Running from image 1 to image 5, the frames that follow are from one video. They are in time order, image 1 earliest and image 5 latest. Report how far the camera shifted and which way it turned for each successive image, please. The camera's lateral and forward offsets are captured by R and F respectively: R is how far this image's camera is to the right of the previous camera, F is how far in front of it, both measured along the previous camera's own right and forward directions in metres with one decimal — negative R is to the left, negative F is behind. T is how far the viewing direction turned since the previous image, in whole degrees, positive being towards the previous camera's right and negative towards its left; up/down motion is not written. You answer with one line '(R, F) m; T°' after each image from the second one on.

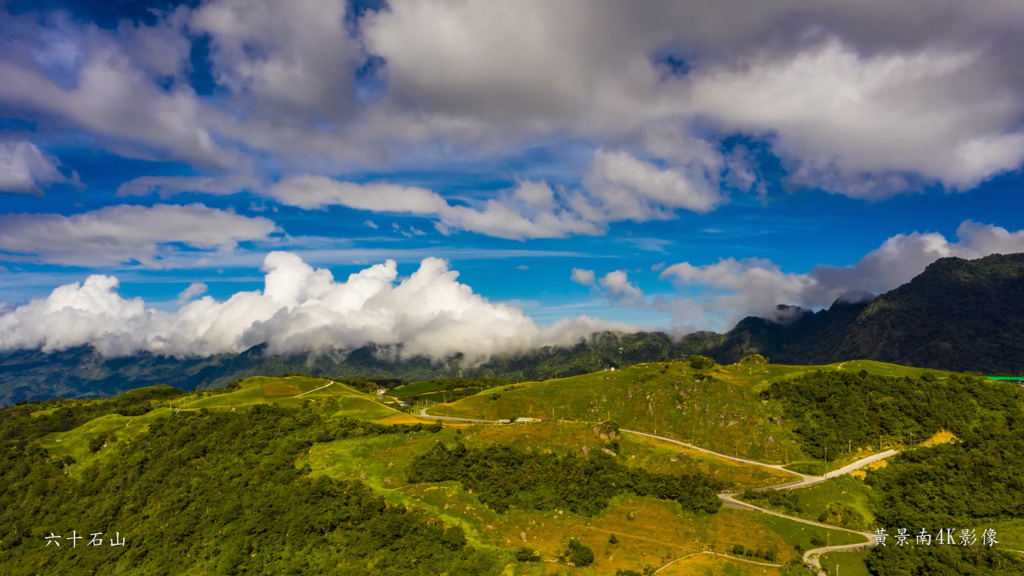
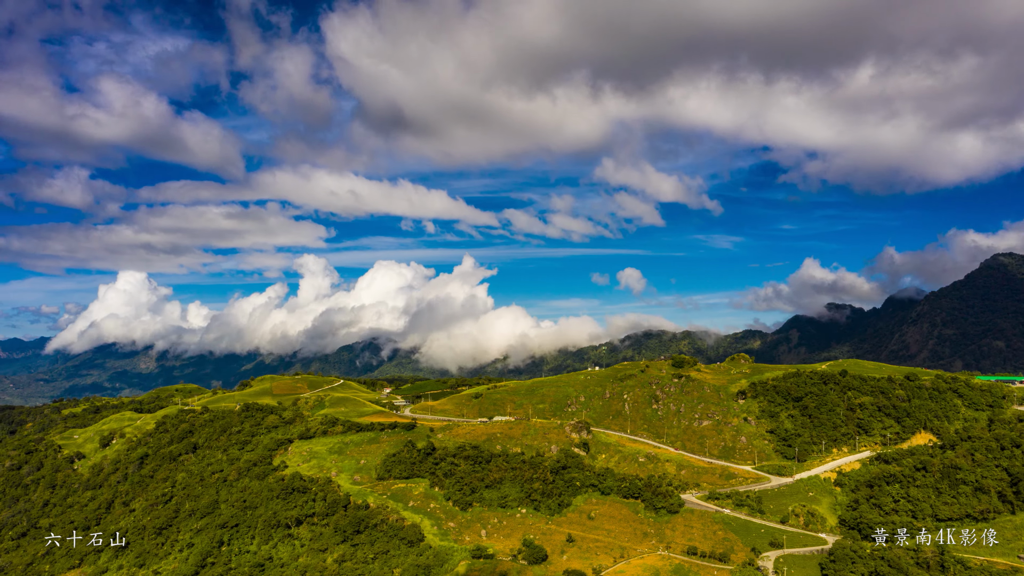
(+16.6, +0.3) m; -2°
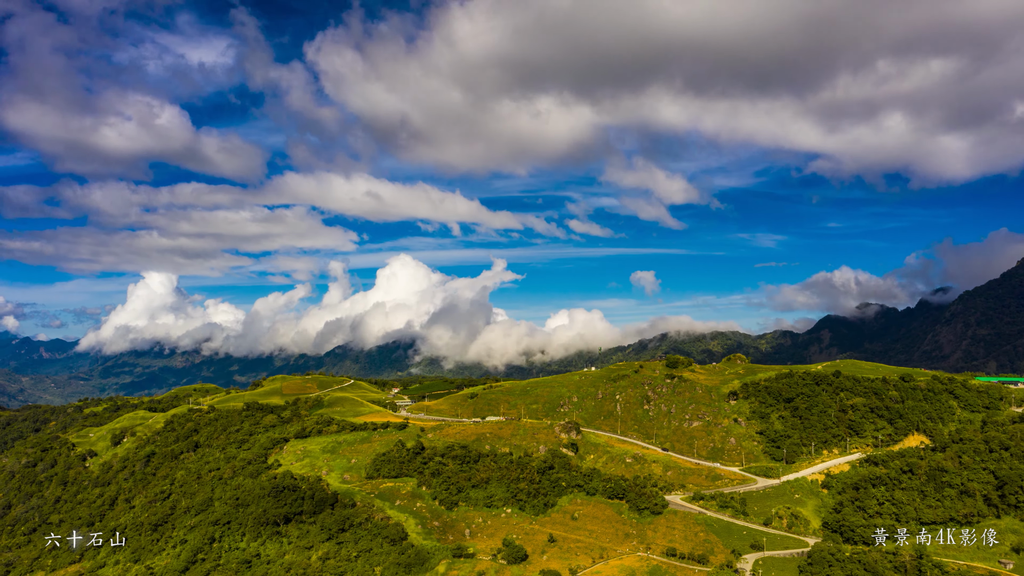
(+8.3, -0.4) m; -2°
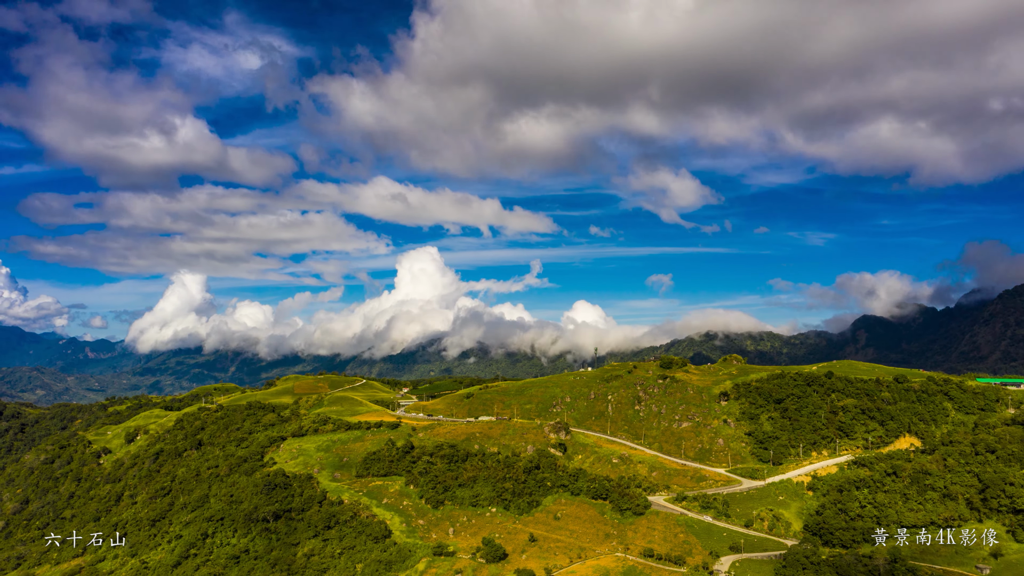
(+9.0, -0.8) m; -2°
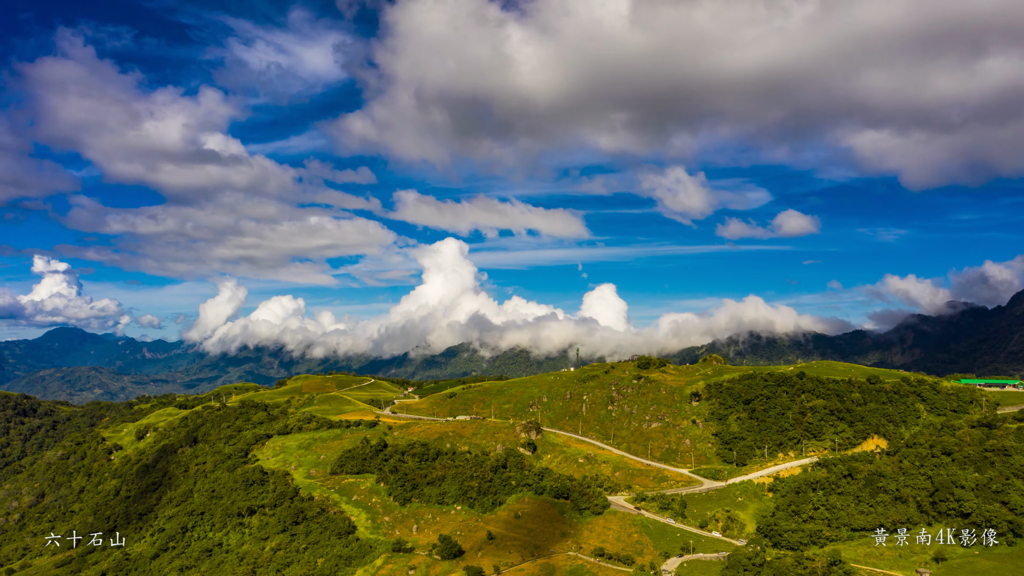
(+15.8, -1.3) m; -2°
